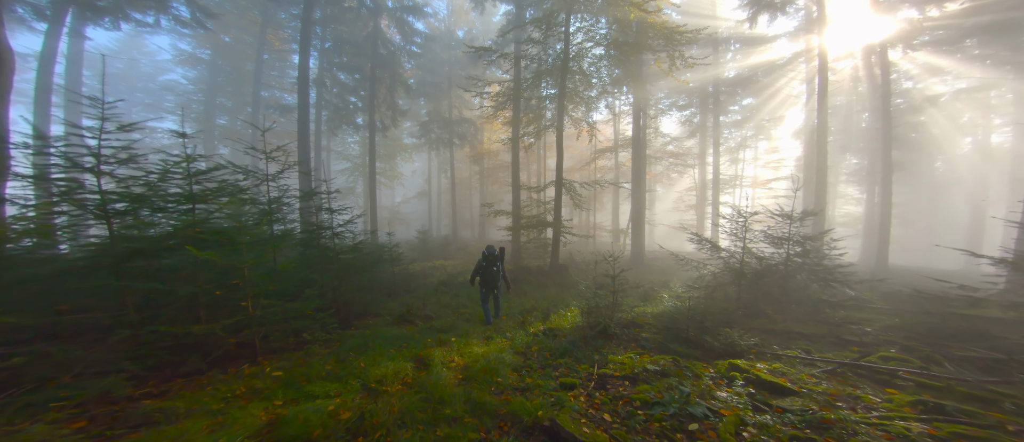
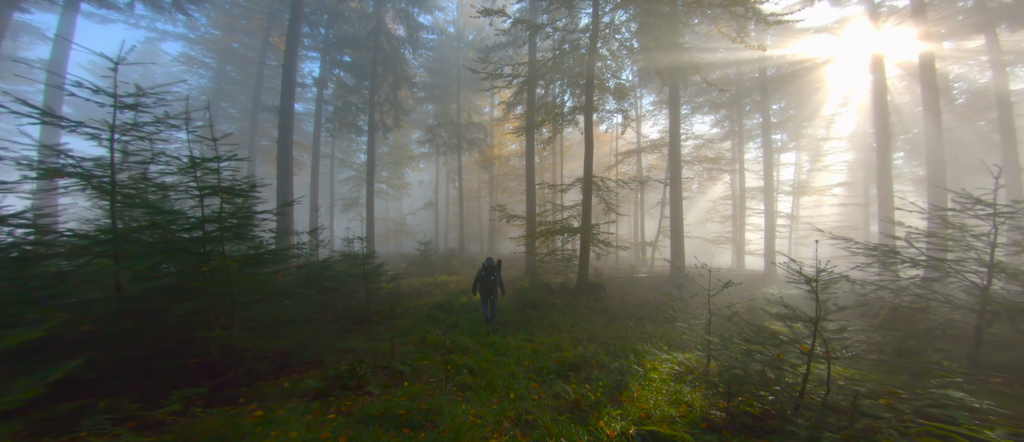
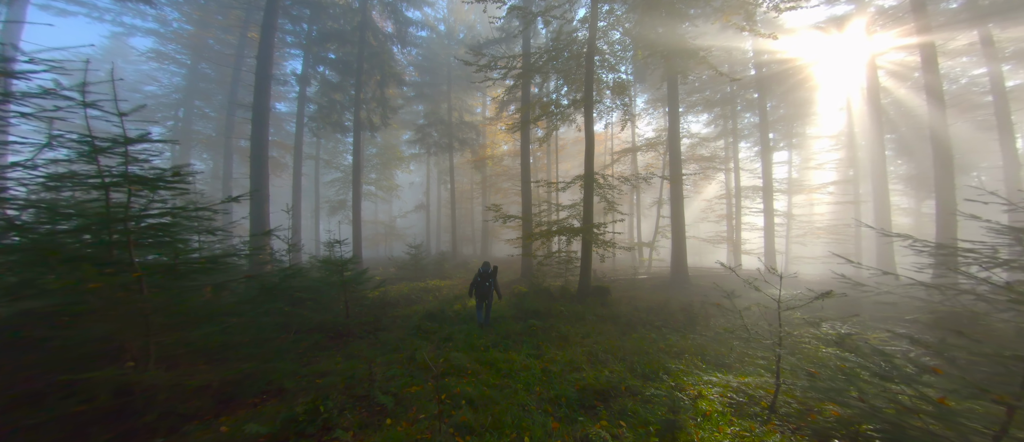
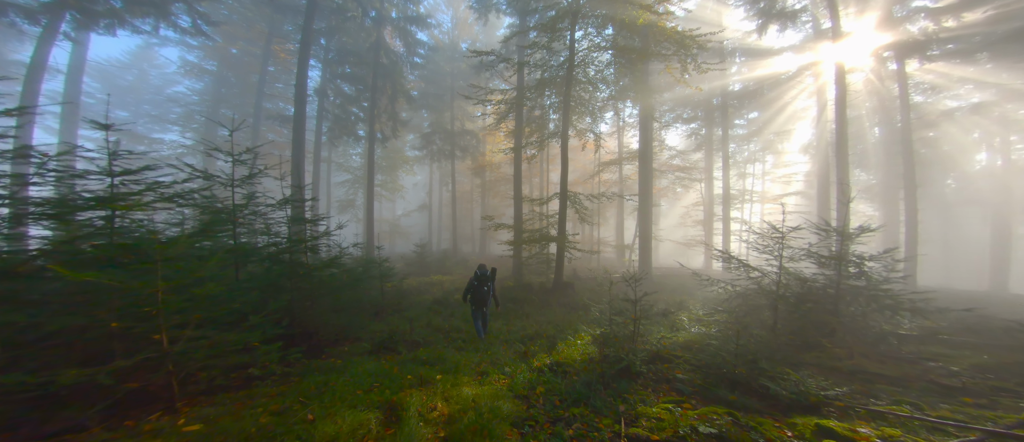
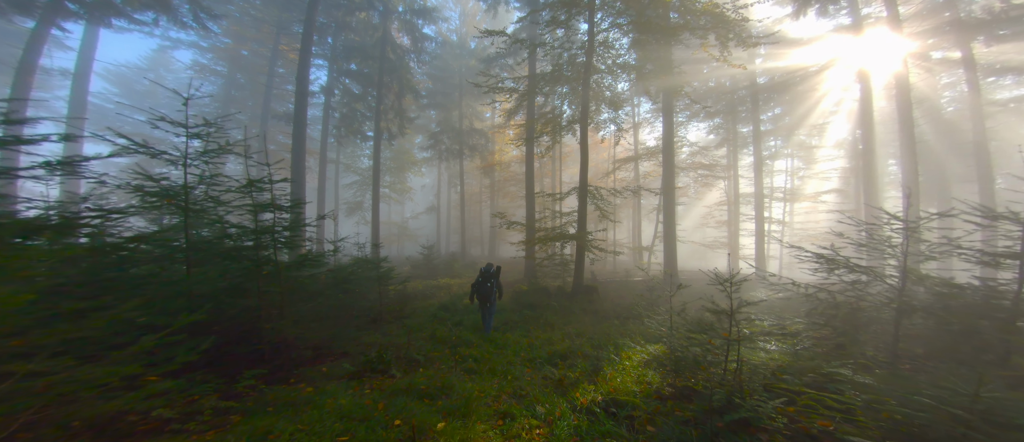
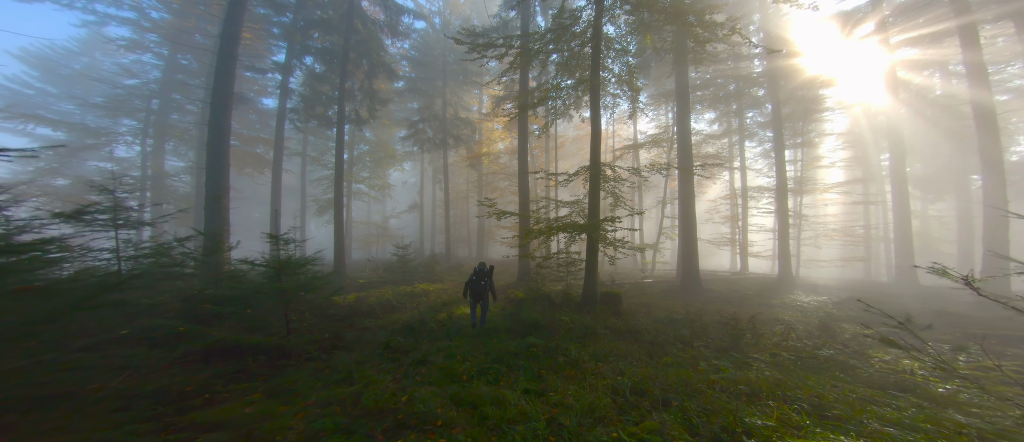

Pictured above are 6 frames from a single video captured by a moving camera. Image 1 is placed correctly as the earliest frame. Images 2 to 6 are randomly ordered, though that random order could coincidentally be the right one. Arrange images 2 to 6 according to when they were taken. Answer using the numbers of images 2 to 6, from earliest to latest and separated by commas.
4, 5, 2, 3, 6
